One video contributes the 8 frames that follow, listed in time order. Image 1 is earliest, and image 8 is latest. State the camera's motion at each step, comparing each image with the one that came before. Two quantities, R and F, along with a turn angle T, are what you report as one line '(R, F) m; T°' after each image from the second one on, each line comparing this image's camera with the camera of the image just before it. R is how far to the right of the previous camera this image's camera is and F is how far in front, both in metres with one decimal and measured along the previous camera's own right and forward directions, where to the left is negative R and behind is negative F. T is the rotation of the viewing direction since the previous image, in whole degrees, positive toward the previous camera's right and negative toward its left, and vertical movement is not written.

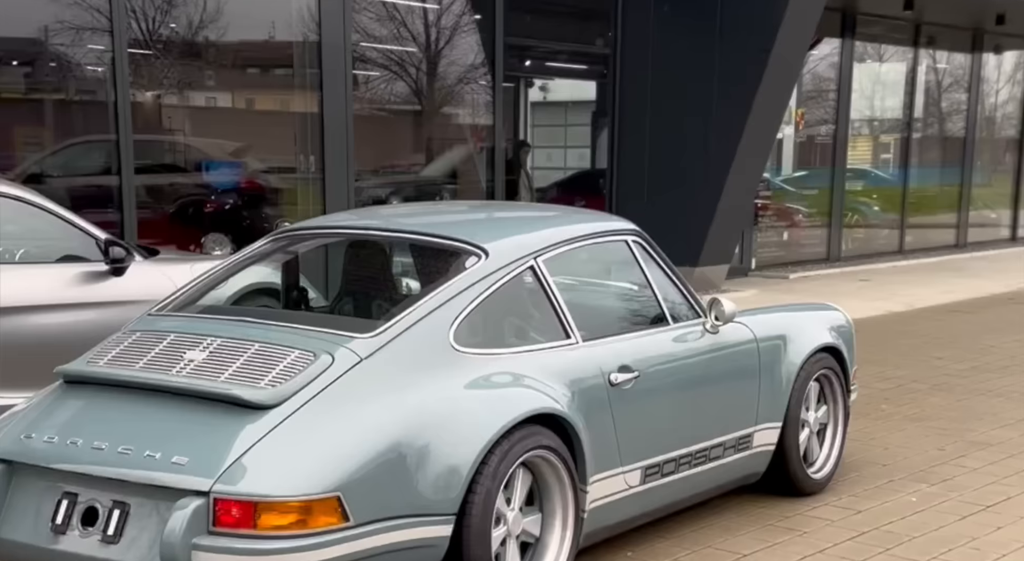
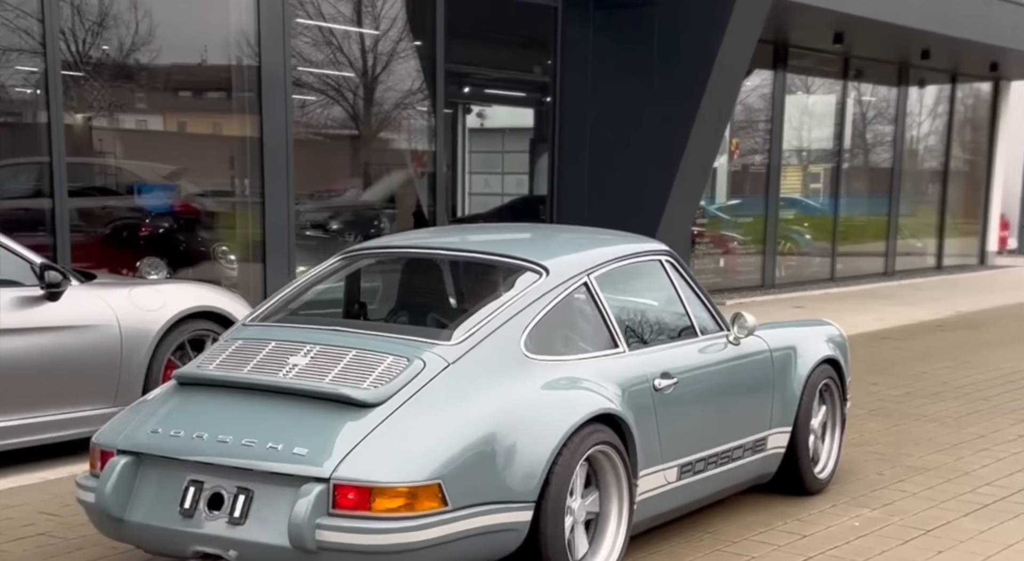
(0.0, 0.0) m; +3°
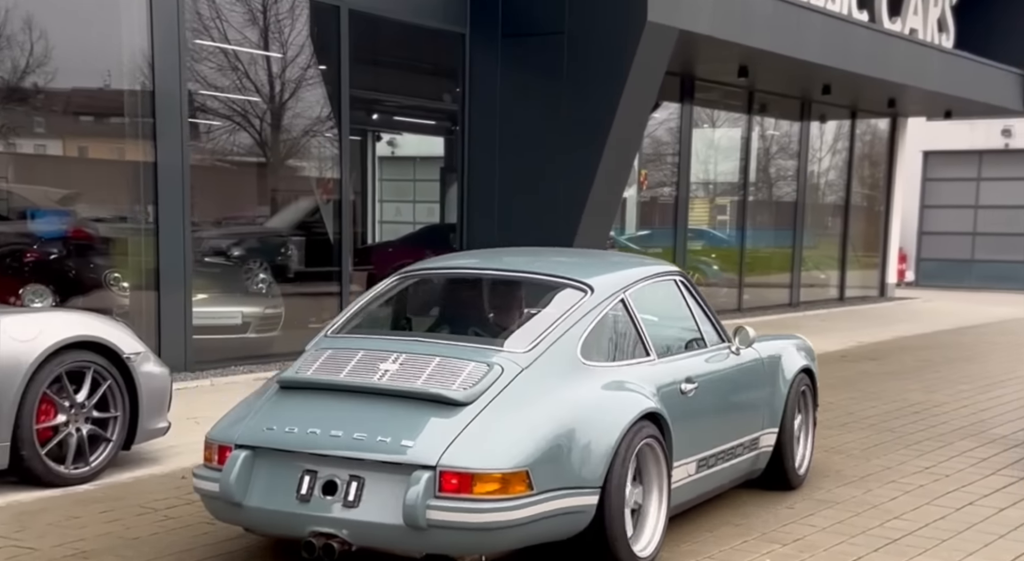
(0.0, +0.1) m; +4°
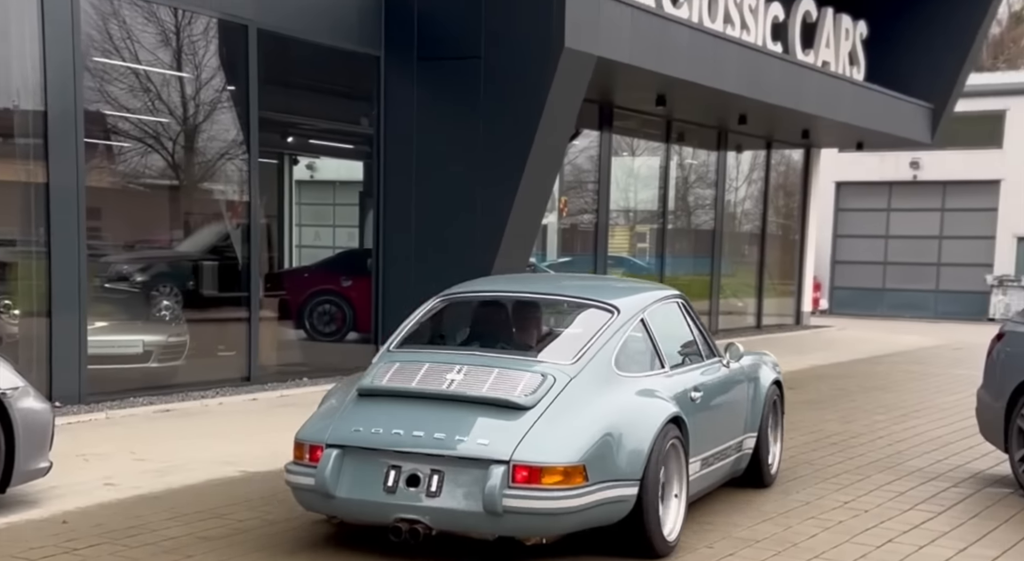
(0.0, +0.2) m; +4°
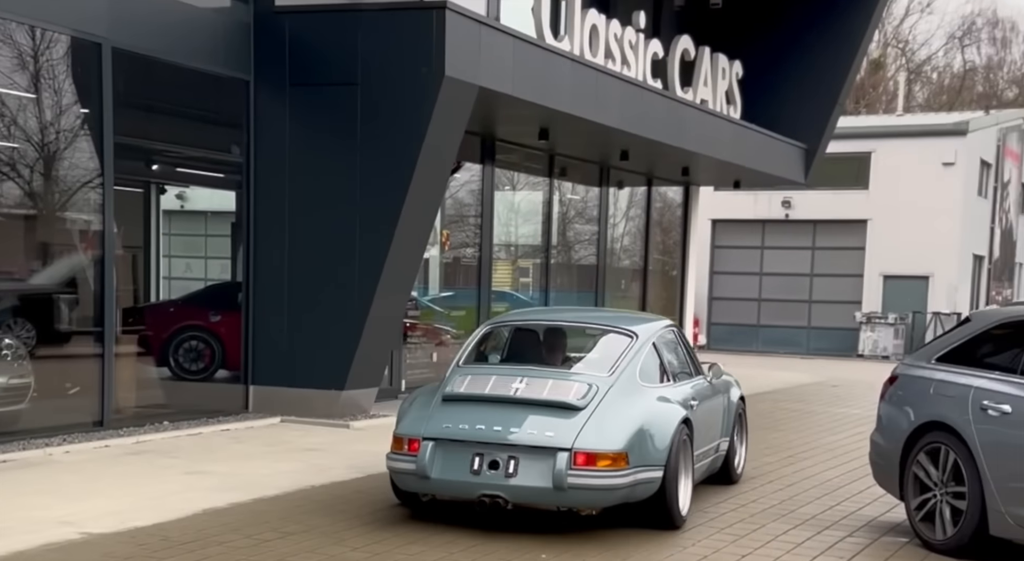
(0.0, +0.4) m; +6°
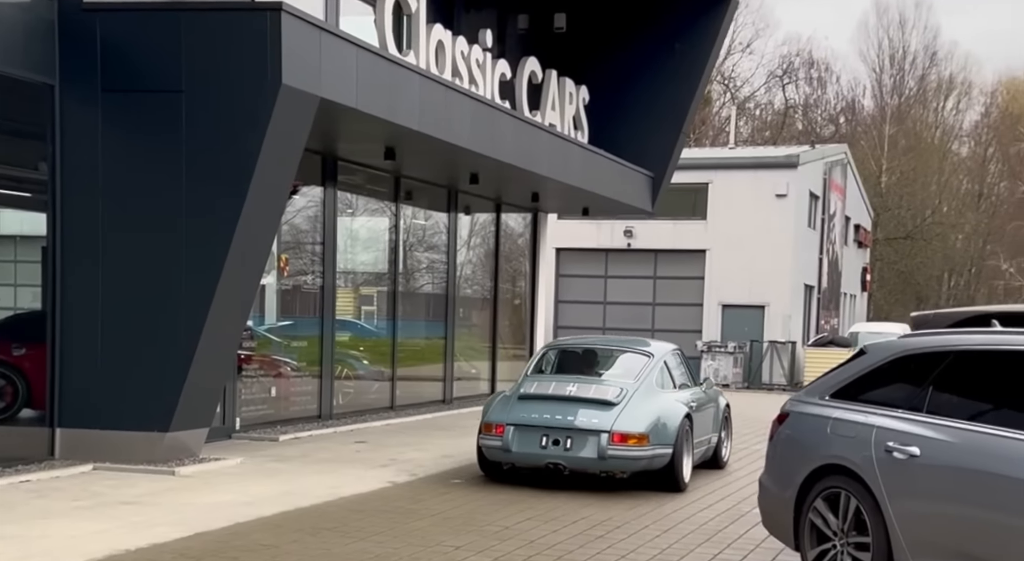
(-0.1, +0.9) m; +8°
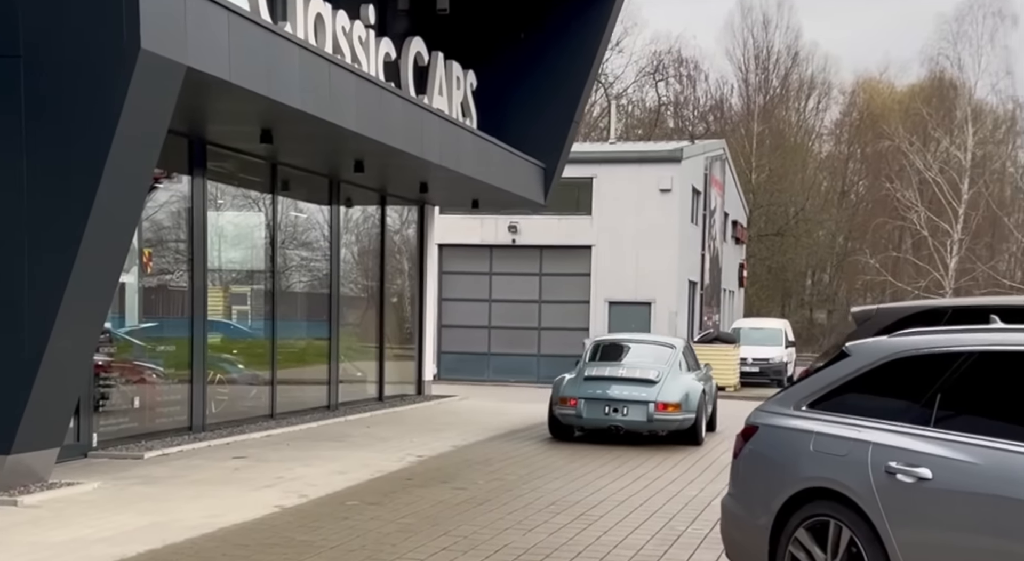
(-0.3, +1.3) m; +6°
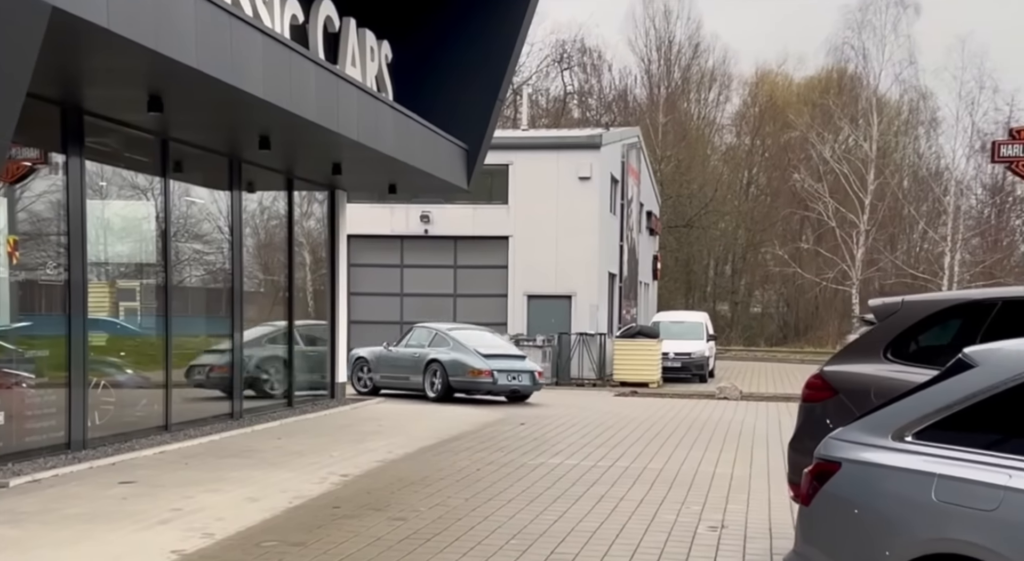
(-0.4, +1.8) m; +5°
